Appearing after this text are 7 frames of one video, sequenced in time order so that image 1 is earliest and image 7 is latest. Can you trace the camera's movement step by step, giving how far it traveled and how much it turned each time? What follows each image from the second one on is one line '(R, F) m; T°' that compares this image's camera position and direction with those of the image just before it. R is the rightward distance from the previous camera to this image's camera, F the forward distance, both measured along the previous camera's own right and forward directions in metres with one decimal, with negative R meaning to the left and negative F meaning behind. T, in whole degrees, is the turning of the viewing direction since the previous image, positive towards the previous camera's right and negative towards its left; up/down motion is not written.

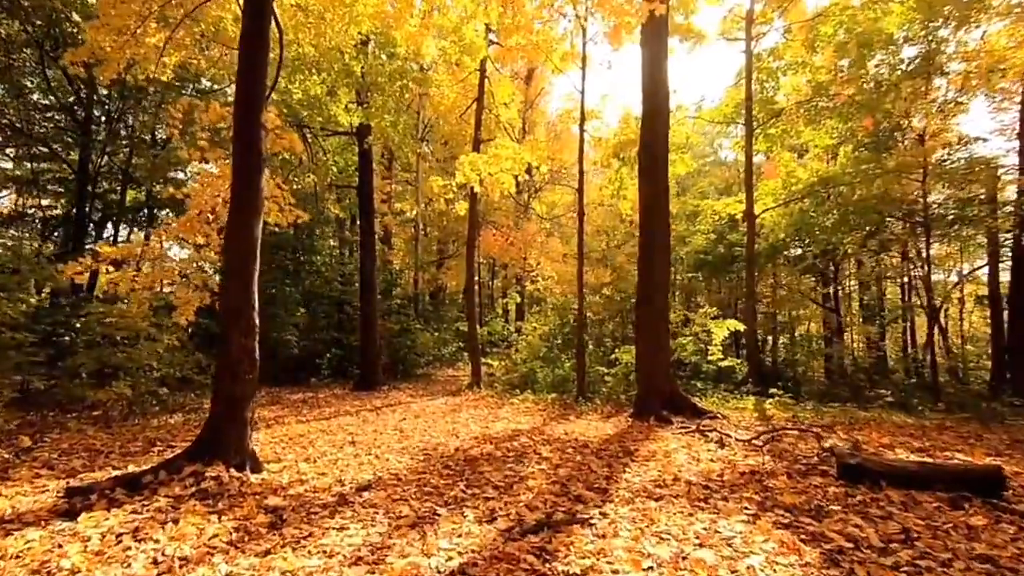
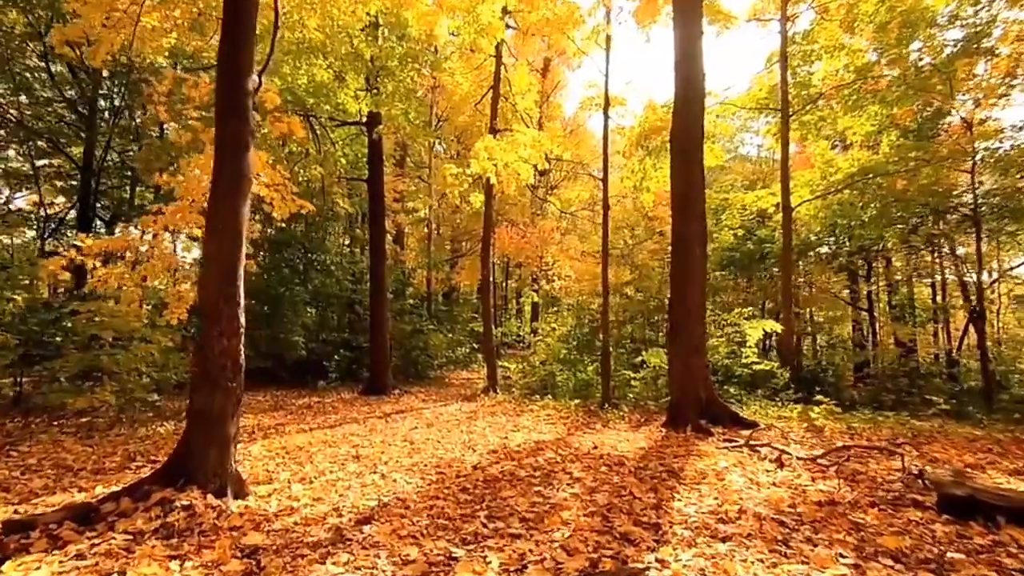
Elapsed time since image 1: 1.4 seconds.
(-0.1, +0.8) m; -1°
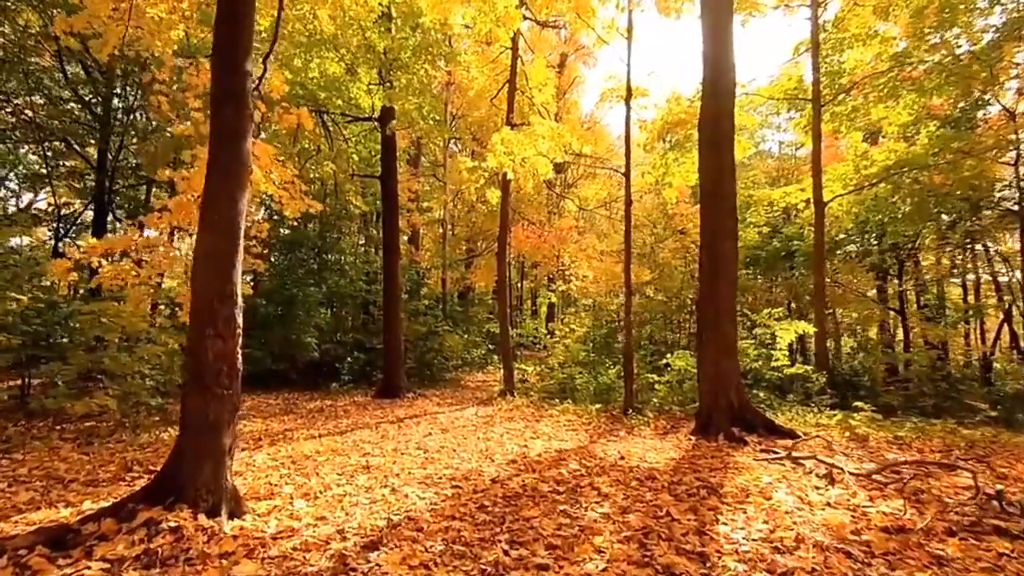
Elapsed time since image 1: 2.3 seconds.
(-0.1, +0.4) m; -2°
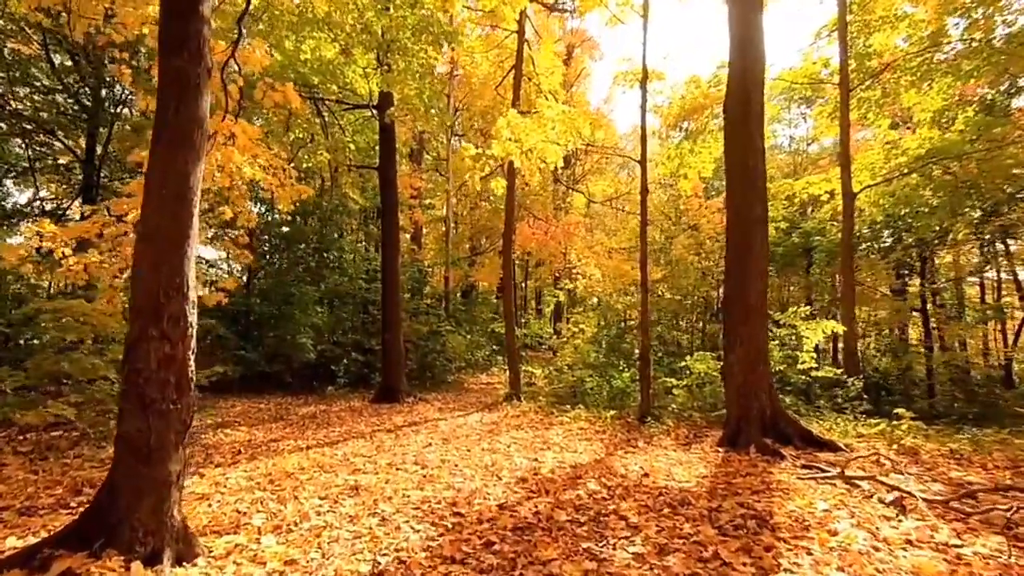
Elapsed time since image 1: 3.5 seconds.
(-0.1, +0.7) m; 0°
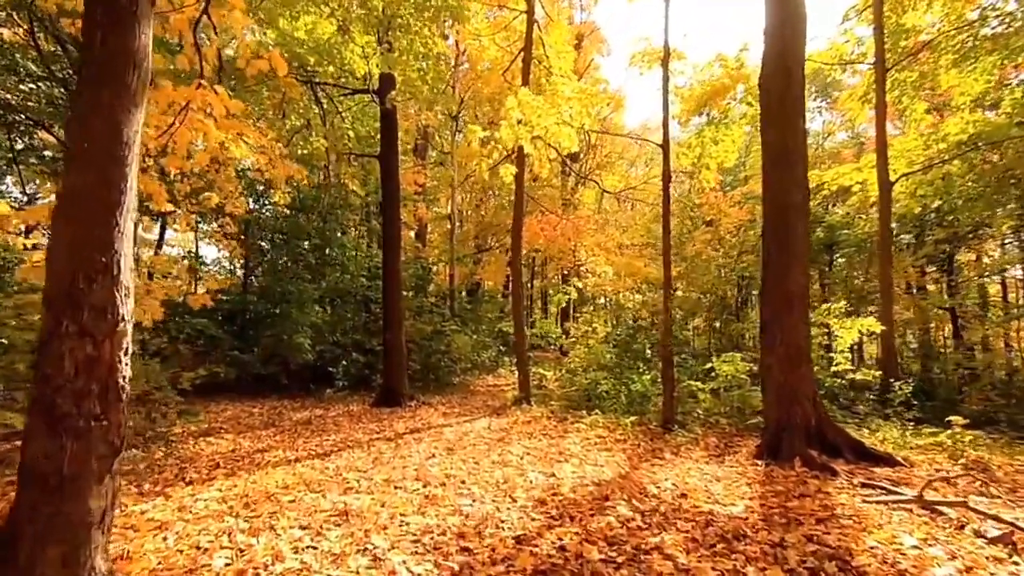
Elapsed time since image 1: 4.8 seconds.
(-0.1, +0.7) m; 0°
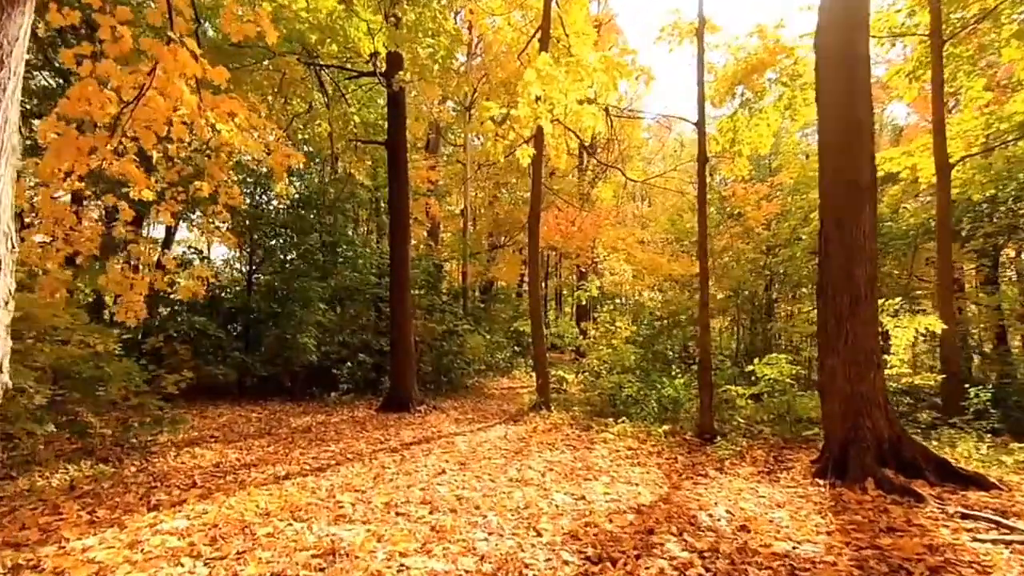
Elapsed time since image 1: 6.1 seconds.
(-0.1, +0.8) m; -1°
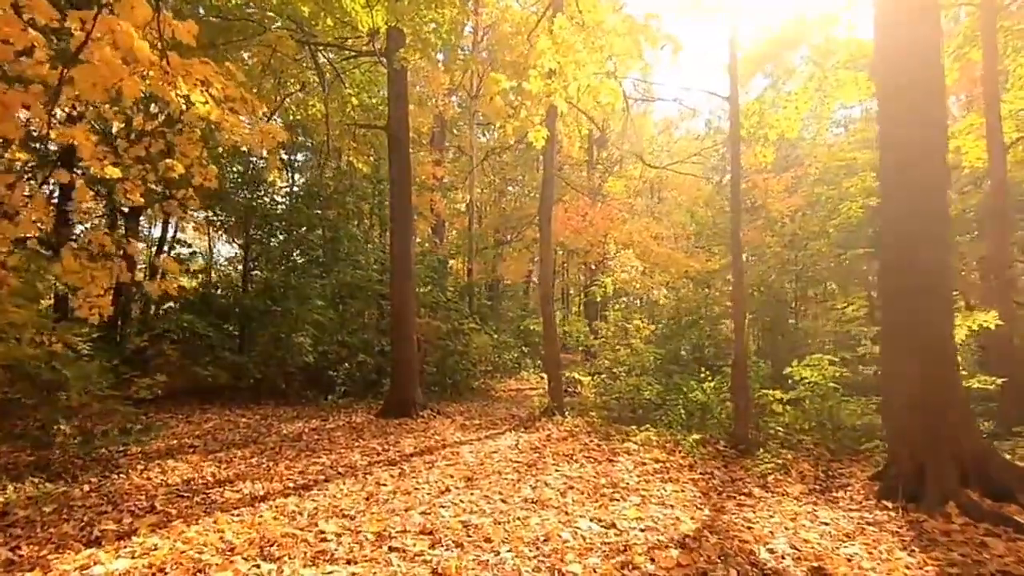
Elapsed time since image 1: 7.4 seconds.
(-0.1, +0.7) m; -1°
